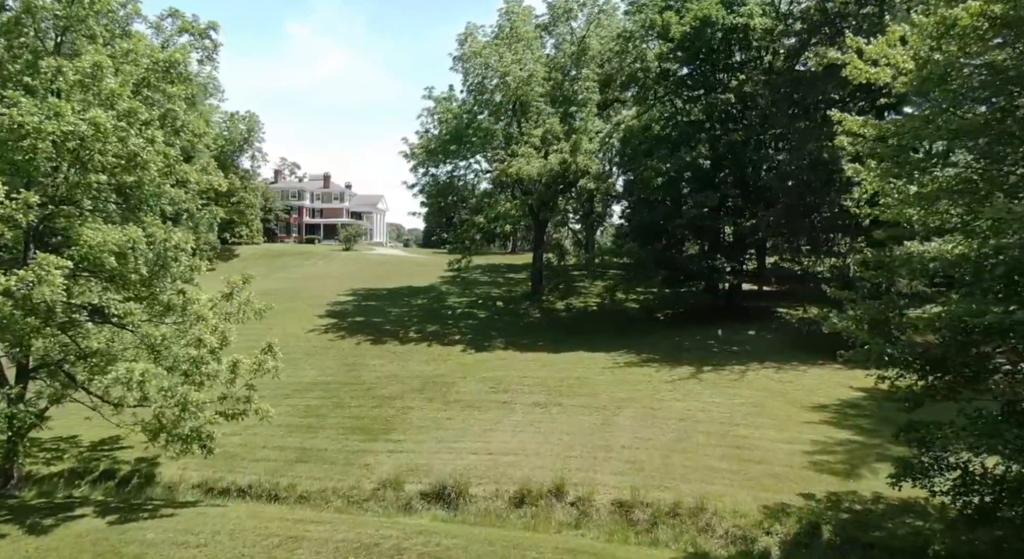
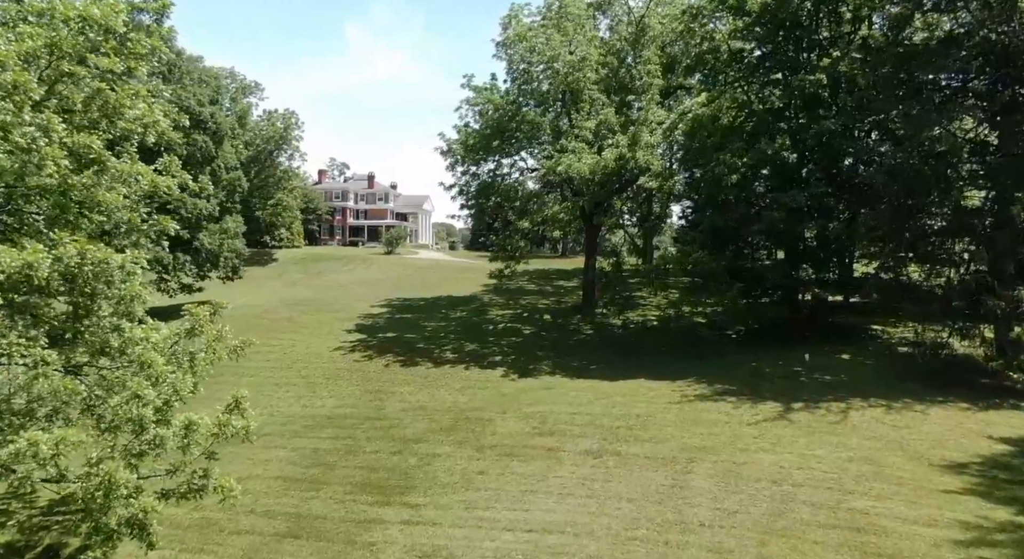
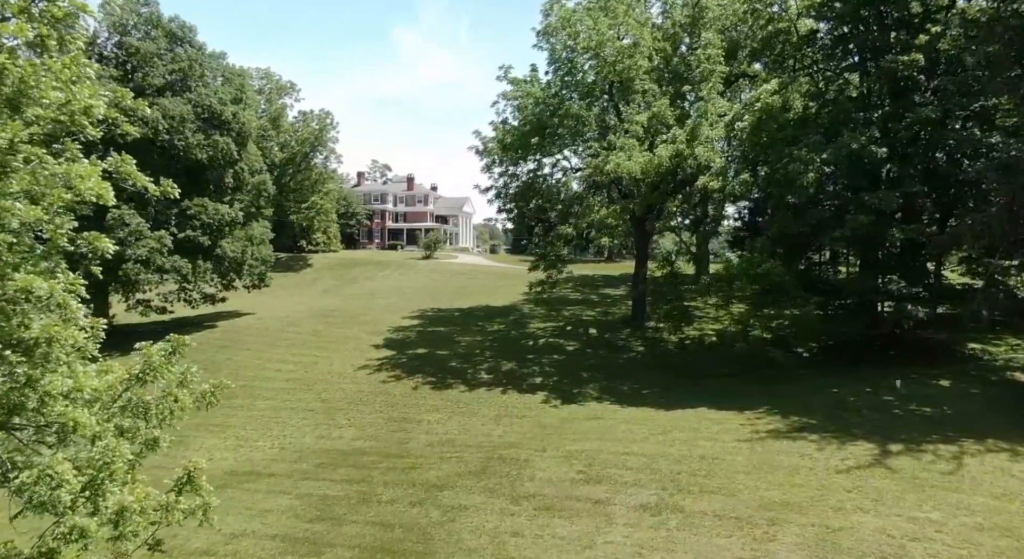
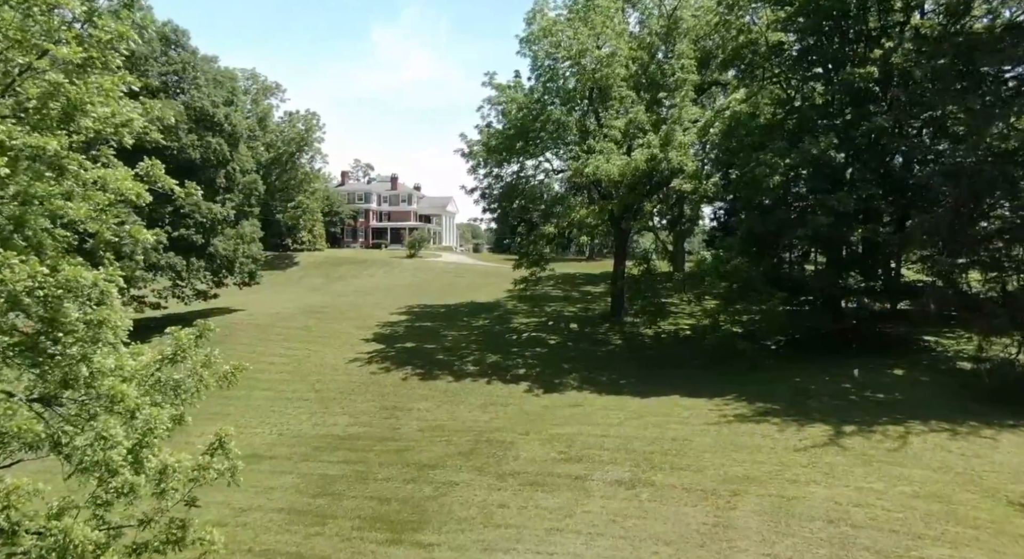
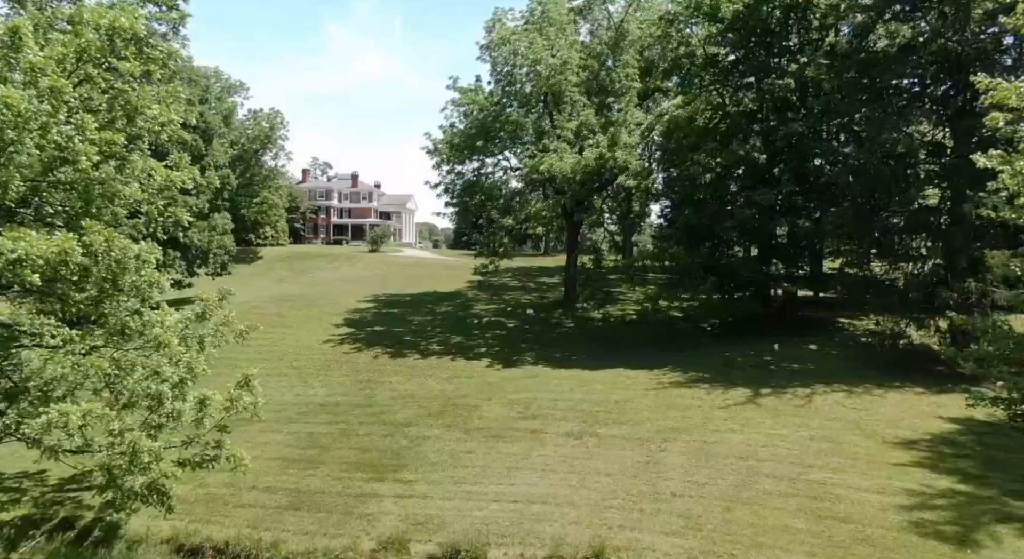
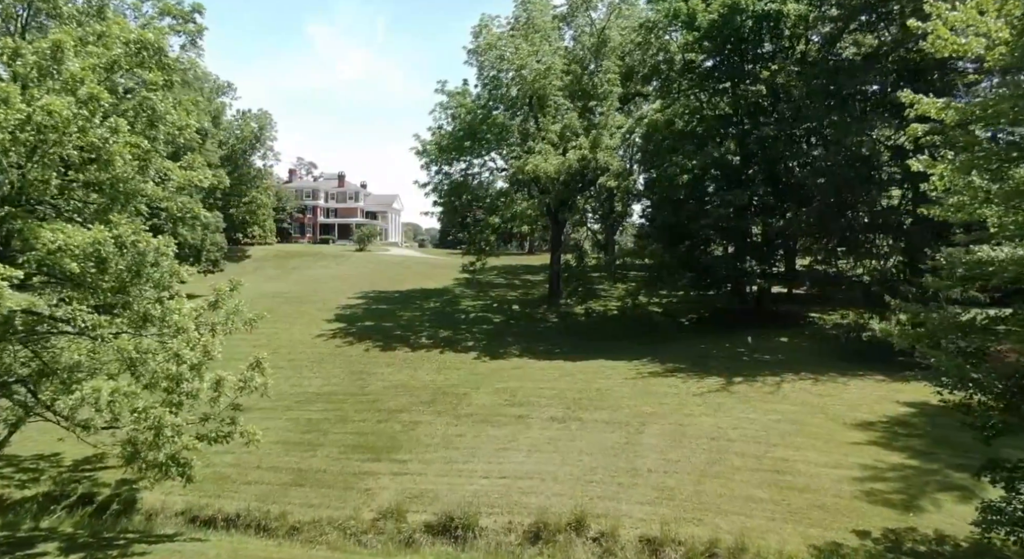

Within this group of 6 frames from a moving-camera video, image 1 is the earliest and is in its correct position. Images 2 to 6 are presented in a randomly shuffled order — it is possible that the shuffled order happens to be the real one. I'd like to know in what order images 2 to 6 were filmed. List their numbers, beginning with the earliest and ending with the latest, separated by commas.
6, 5, 2, 4, 3
